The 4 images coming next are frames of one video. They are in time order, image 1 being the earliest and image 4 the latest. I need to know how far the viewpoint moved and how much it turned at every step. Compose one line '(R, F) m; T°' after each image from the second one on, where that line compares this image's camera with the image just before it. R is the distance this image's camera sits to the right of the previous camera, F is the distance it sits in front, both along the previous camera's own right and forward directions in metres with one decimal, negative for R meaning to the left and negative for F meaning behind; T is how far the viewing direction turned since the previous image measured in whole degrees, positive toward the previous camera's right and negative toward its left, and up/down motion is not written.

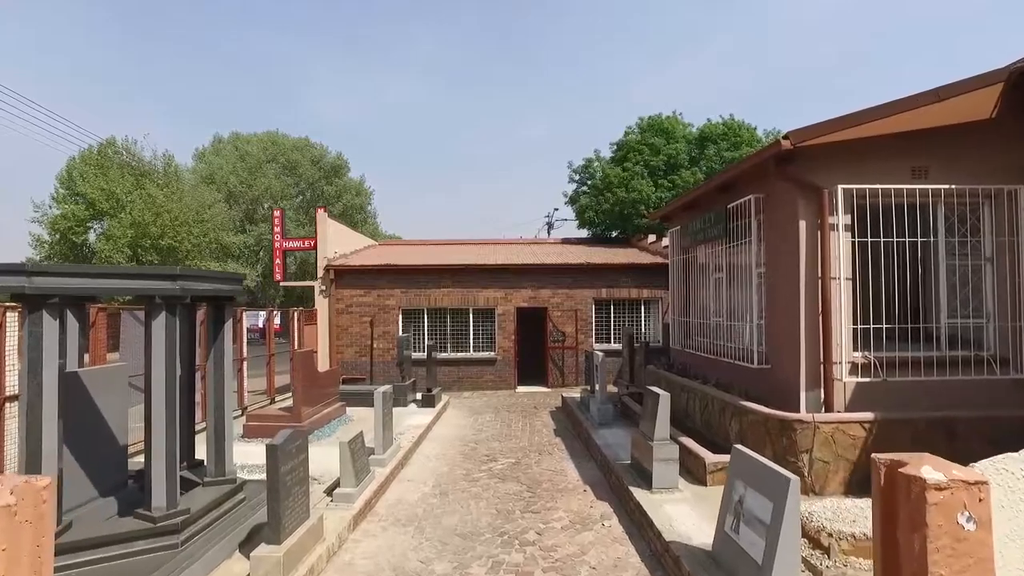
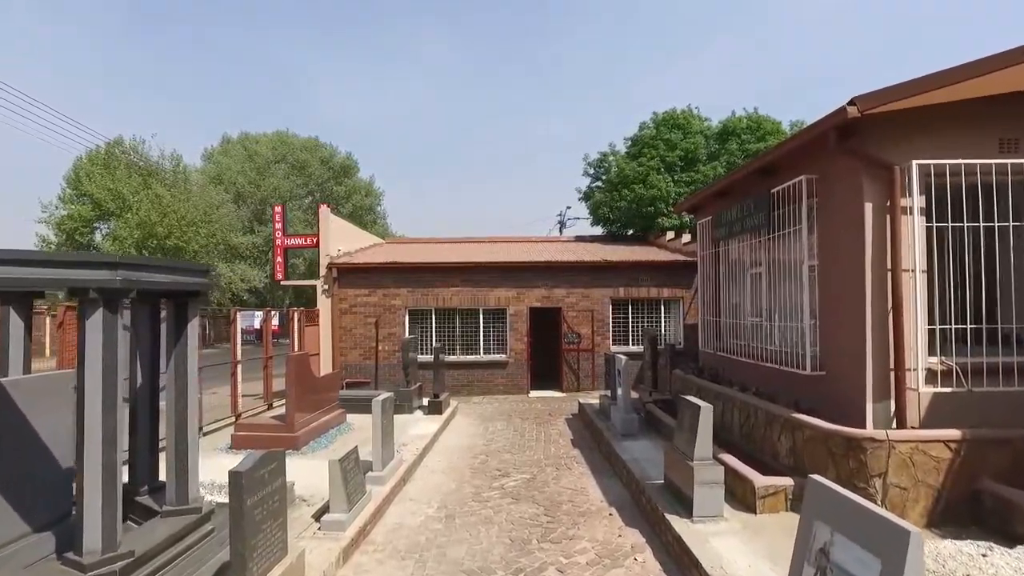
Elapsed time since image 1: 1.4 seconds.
(-0.1, +1.0) m; -1°
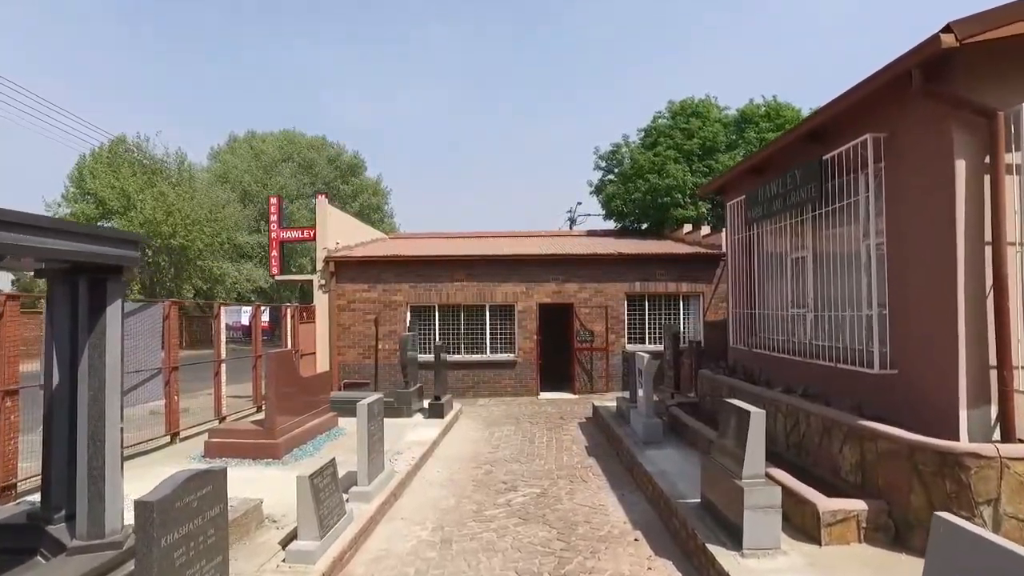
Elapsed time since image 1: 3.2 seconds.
(0.0, +1.1) m; -1°
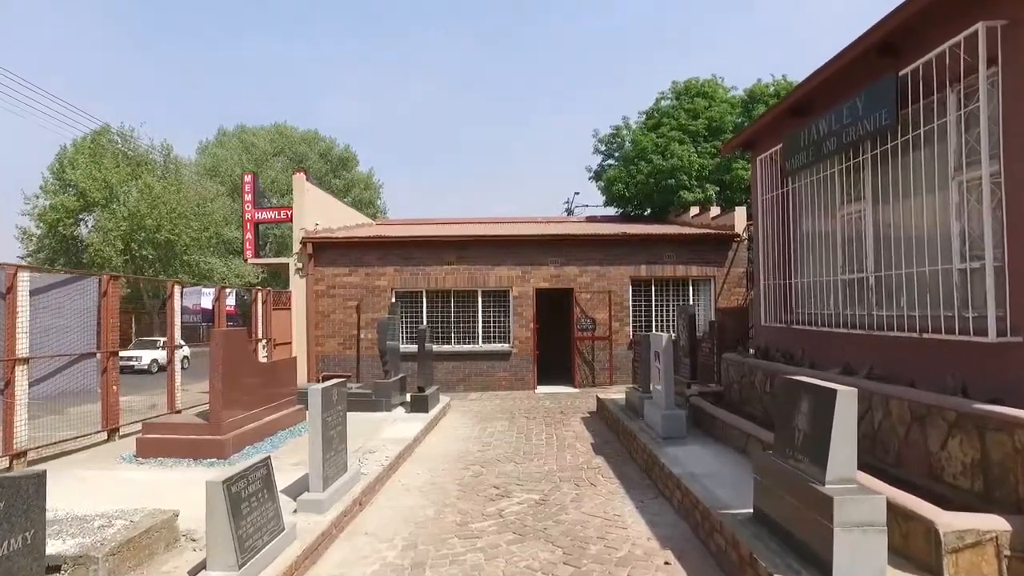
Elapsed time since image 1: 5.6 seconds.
(0.0, +1.5) m; 0°
